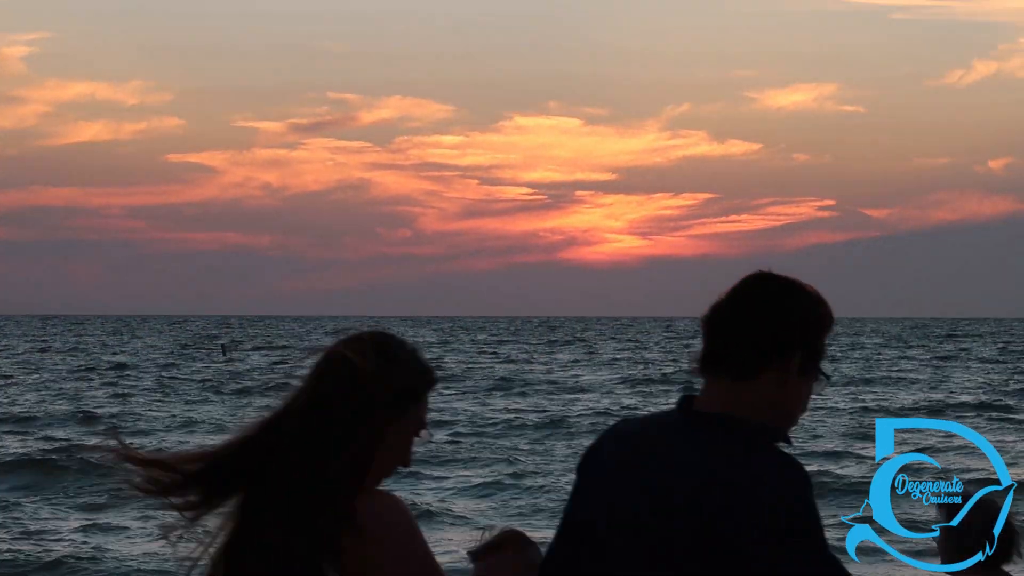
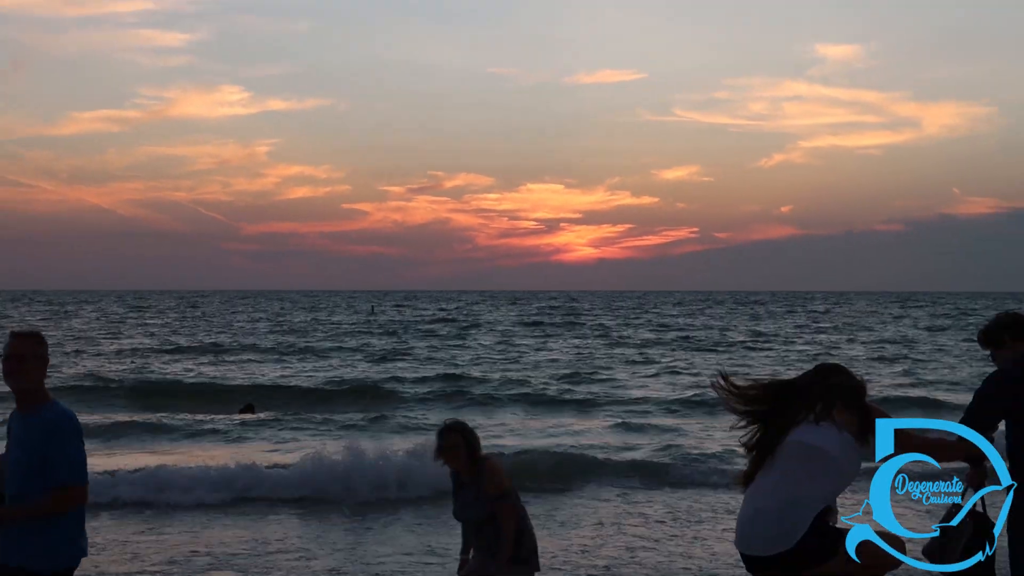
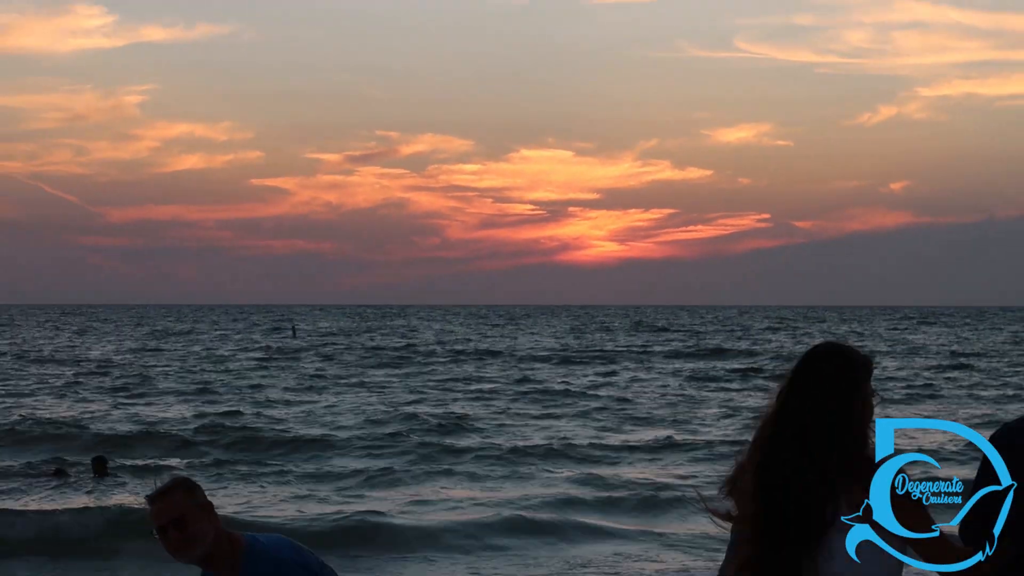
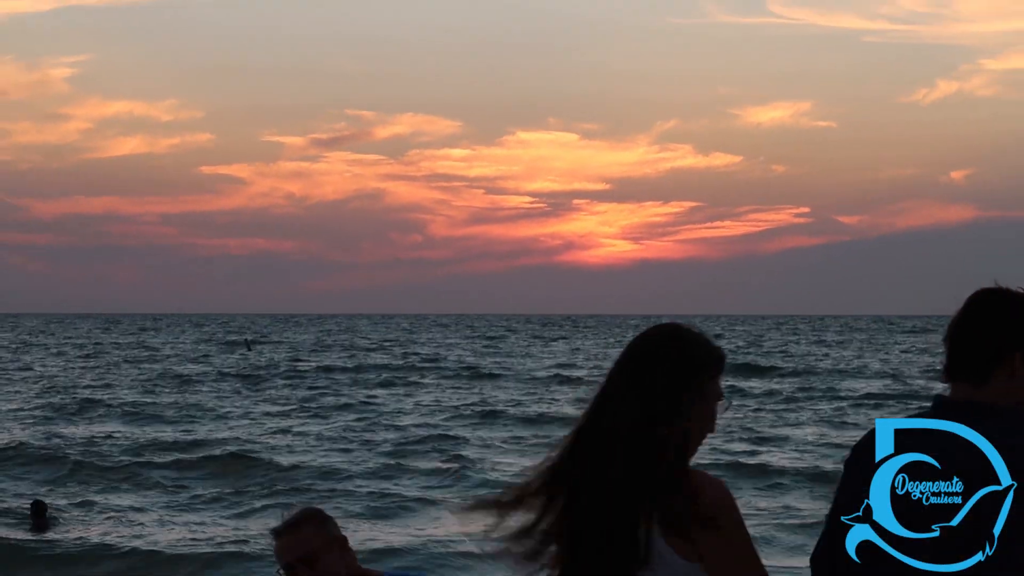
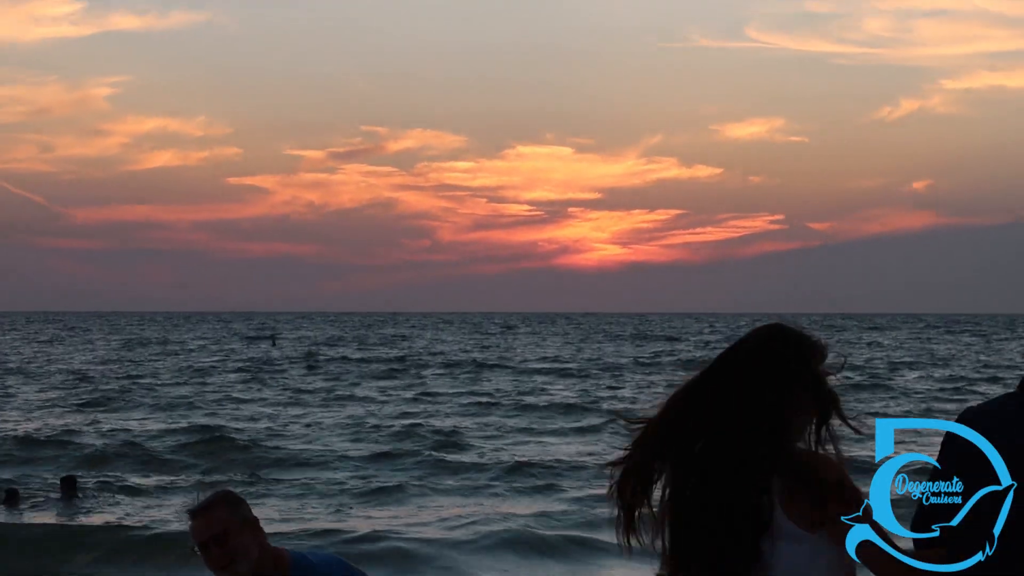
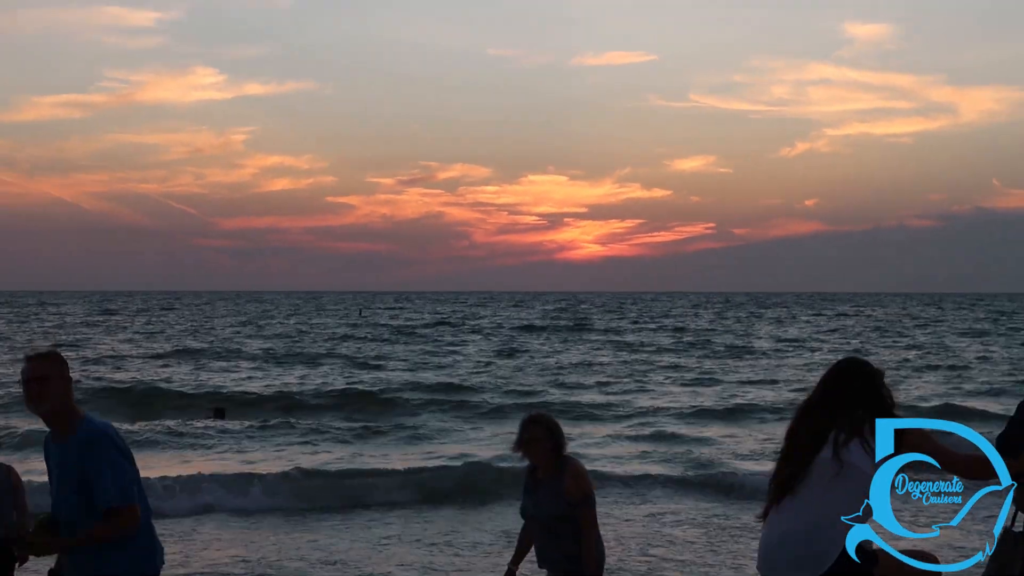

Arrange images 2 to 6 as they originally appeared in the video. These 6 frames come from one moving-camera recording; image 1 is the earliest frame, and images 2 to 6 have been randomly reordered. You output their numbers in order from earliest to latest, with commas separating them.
4, 5, 3, 6, 2
